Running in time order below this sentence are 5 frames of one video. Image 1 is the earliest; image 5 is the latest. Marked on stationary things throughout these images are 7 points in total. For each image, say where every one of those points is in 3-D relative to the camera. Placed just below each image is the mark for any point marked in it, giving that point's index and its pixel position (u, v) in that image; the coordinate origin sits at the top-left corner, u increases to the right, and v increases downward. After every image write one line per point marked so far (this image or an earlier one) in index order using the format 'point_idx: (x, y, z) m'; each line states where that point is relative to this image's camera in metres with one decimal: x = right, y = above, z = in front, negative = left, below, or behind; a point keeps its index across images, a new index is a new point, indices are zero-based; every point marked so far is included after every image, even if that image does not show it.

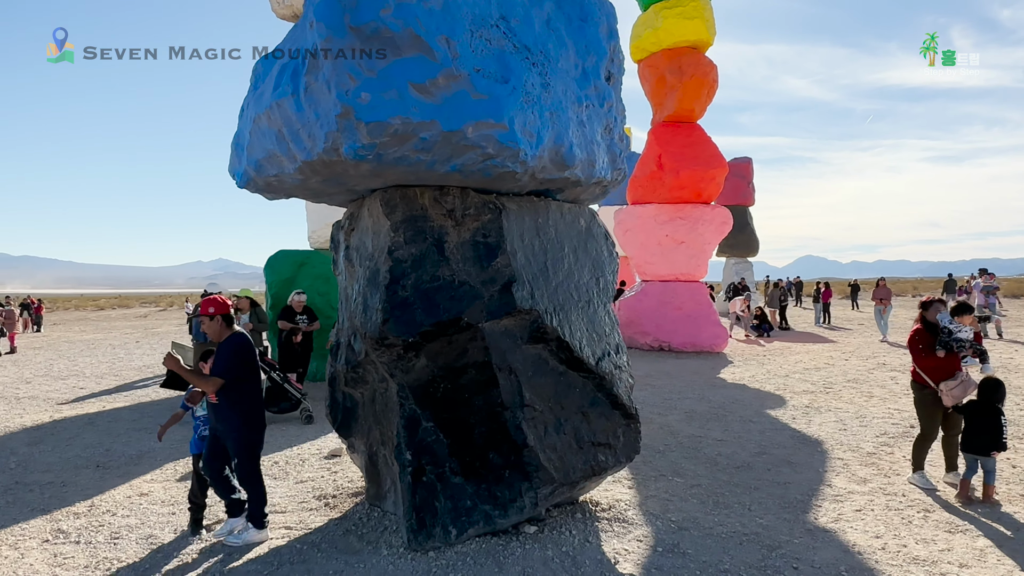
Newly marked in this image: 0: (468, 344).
0: (-0.2, -0.2, +3.0) m
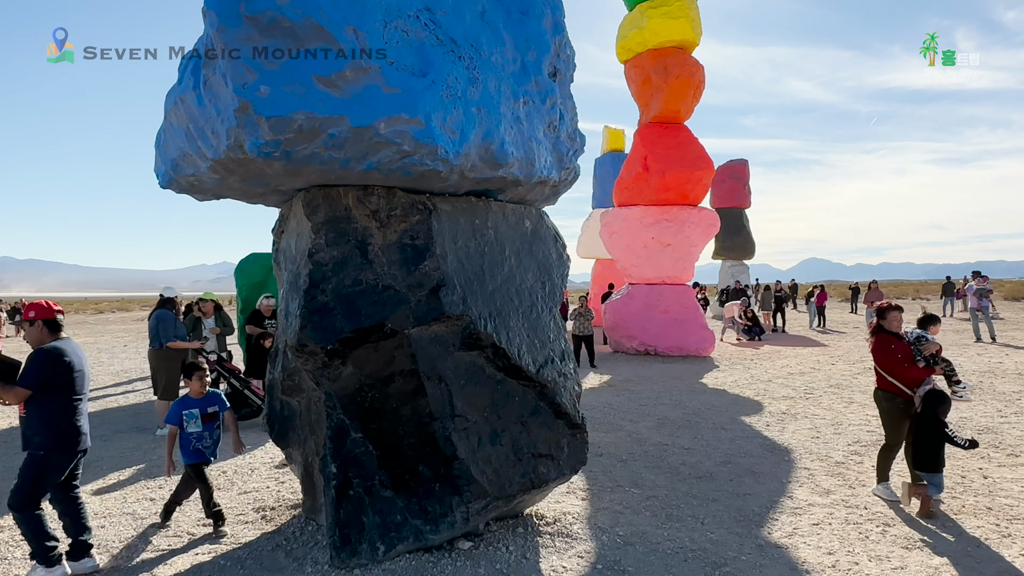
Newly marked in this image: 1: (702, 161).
0: (-0.5, -0.3, +2.9) m
1: (+3.0, +2.0, +11.0) m
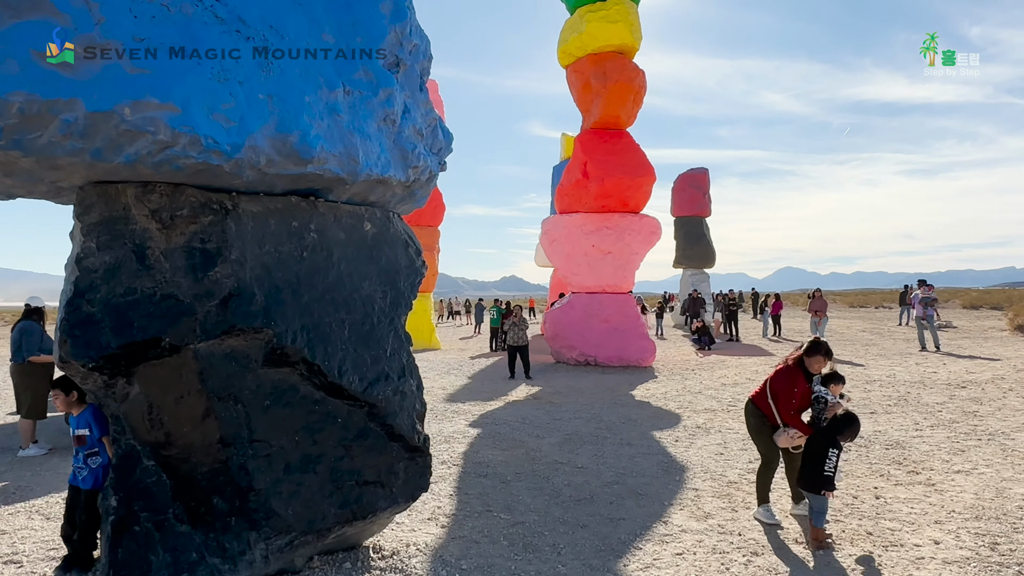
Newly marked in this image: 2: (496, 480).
0: (-1.2, -0.3, +2.5) m
1: (+2.0, +1.9, +10.8) m
2: (-0.1, -1.2, +4.4) m
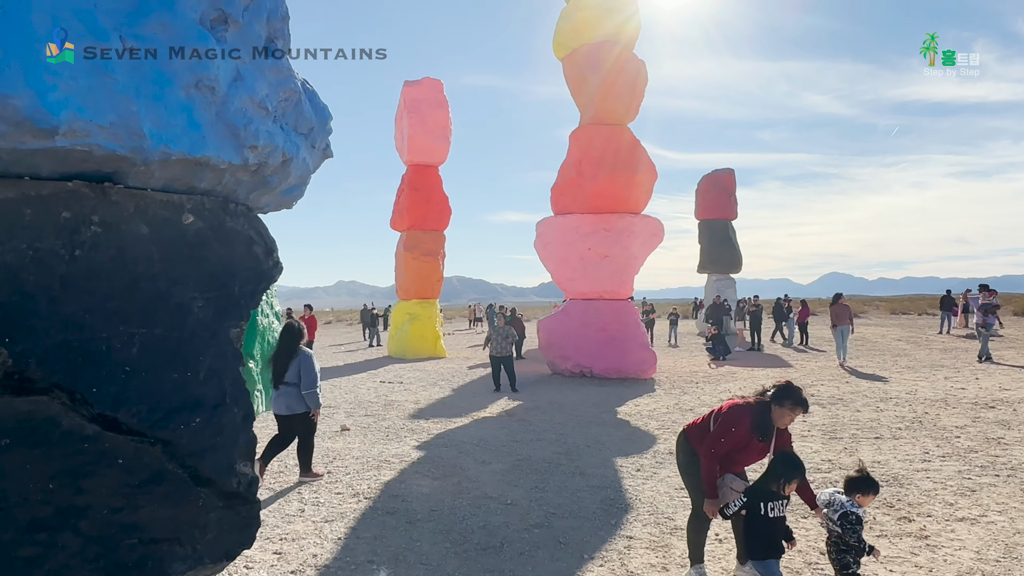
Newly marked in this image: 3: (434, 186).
0: (-1.8, -0.3, +2.0) m
1: (+1.9, +1.8, +10.0) m
2: (-0.6, -1.3, +3.8) m
3: (-1.8, +2.4, +15.8) m
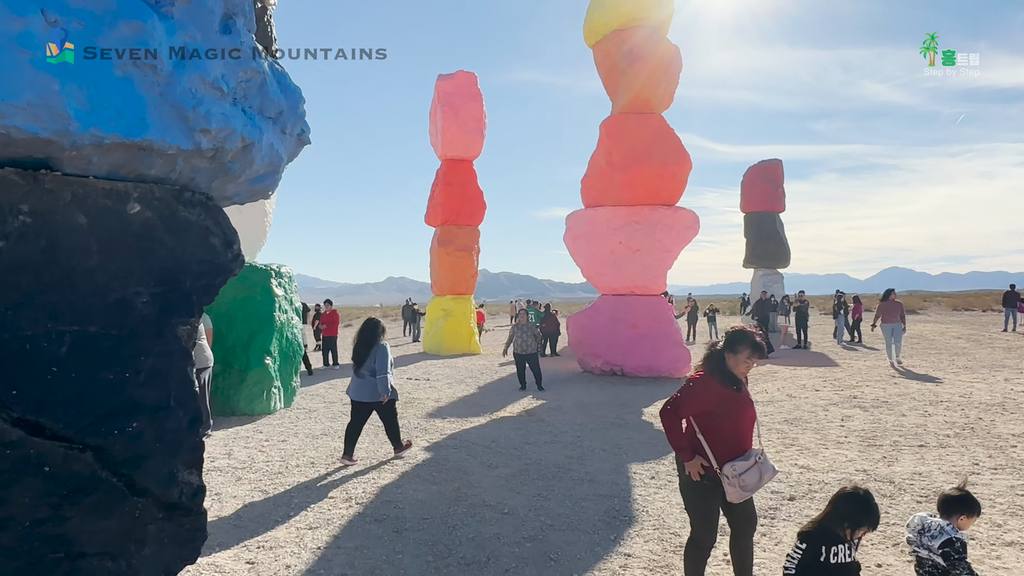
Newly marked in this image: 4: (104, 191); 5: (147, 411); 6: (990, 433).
0: (-2.0, -0.3, +1.8) m
1: (+2.3, +1.9, +9.6) m
2: (-0.6, -1.2, +3.6) m
3: (-1.0, +2.5, +15.6) m
4: (-1.4, +0.3, +2.4) m
5: (-1.2, -0.4, +2.3) m
6: (+3.8, -1.1, +5.3) m
